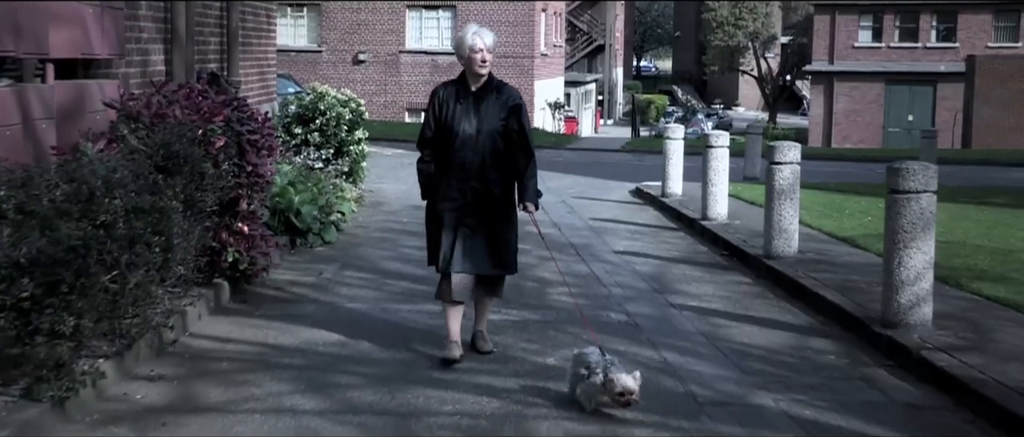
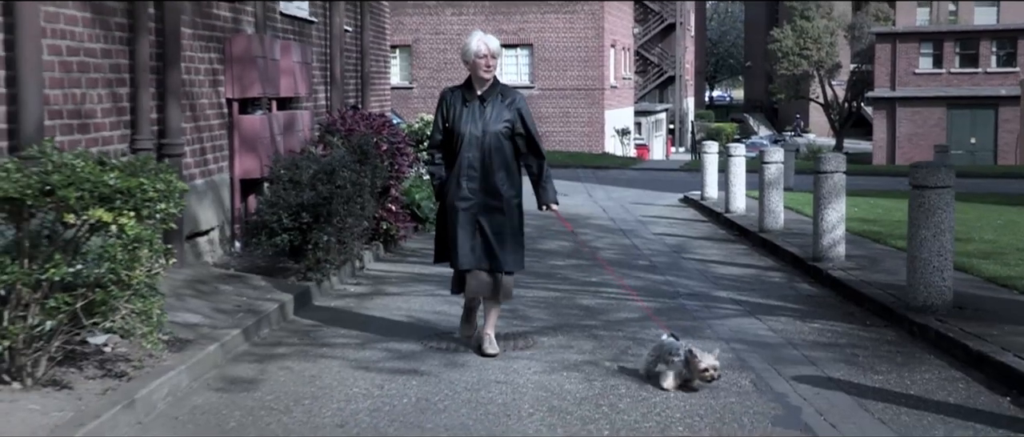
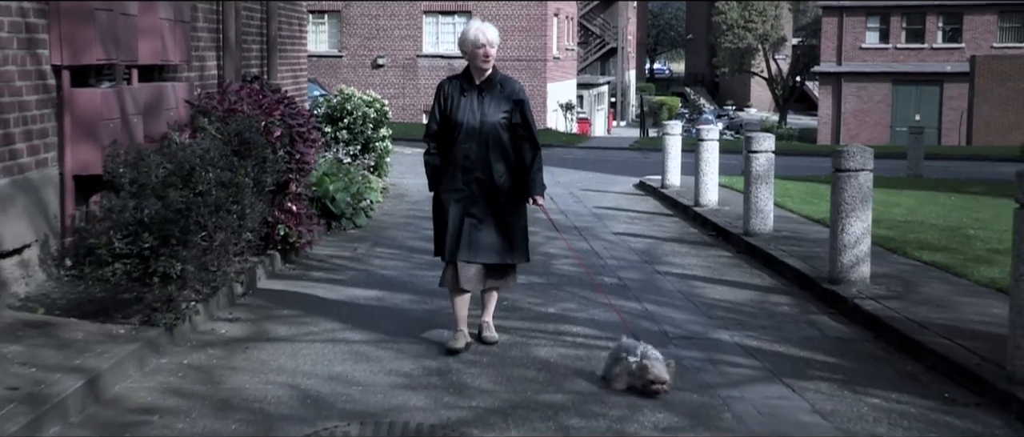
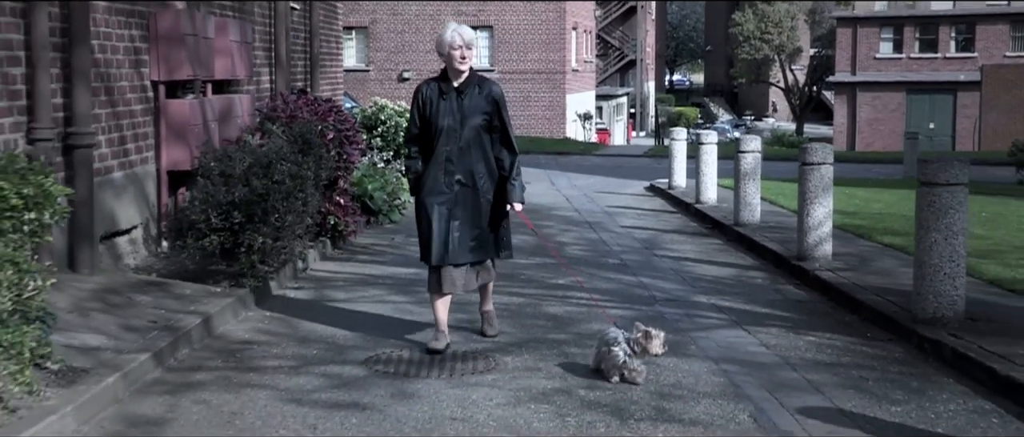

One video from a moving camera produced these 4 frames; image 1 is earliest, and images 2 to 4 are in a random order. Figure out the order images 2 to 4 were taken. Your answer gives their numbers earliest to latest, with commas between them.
3, 4, 2
